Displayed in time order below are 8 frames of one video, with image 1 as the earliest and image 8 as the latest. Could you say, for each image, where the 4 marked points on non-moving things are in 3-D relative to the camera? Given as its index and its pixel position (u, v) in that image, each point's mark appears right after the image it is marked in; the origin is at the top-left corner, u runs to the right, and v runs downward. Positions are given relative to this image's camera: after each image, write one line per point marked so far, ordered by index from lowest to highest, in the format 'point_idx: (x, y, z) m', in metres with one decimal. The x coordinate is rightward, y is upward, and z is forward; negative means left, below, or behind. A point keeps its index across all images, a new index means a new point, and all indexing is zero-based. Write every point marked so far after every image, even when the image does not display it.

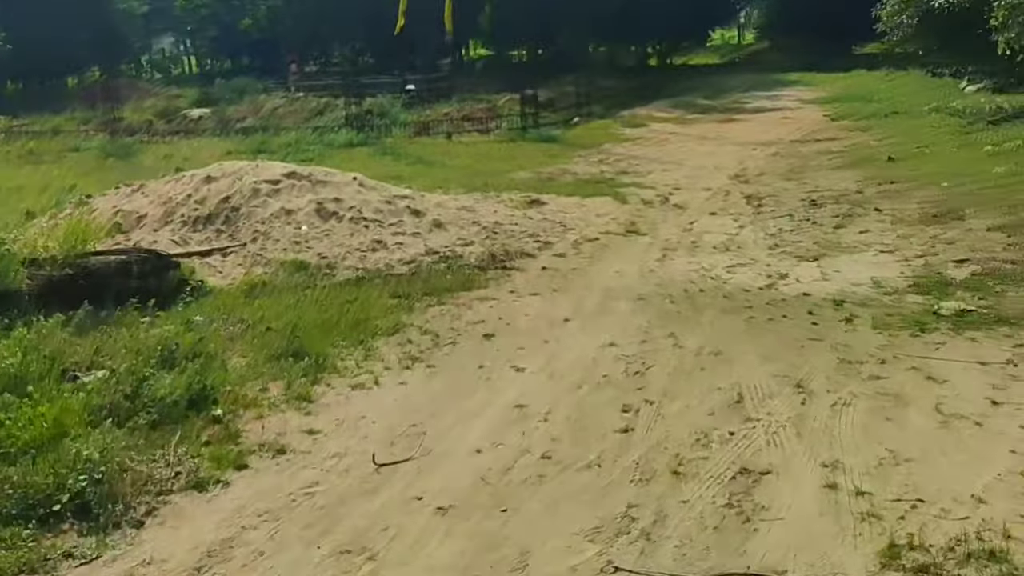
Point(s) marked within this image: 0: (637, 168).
0: (+1.9, +1.8, +17.3) m
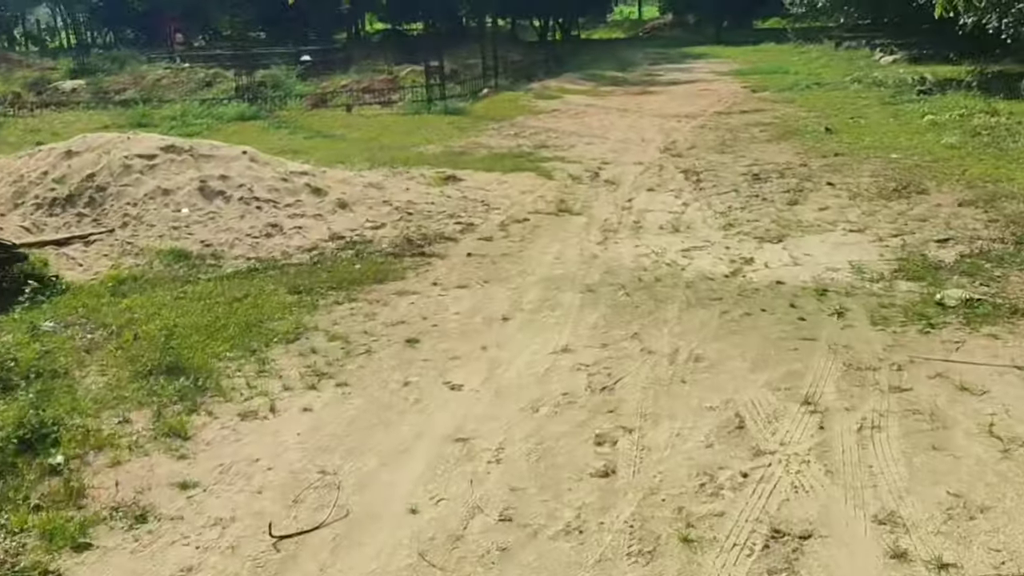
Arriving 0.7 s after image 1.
0: (+0.6, +2.1, +16.0) m
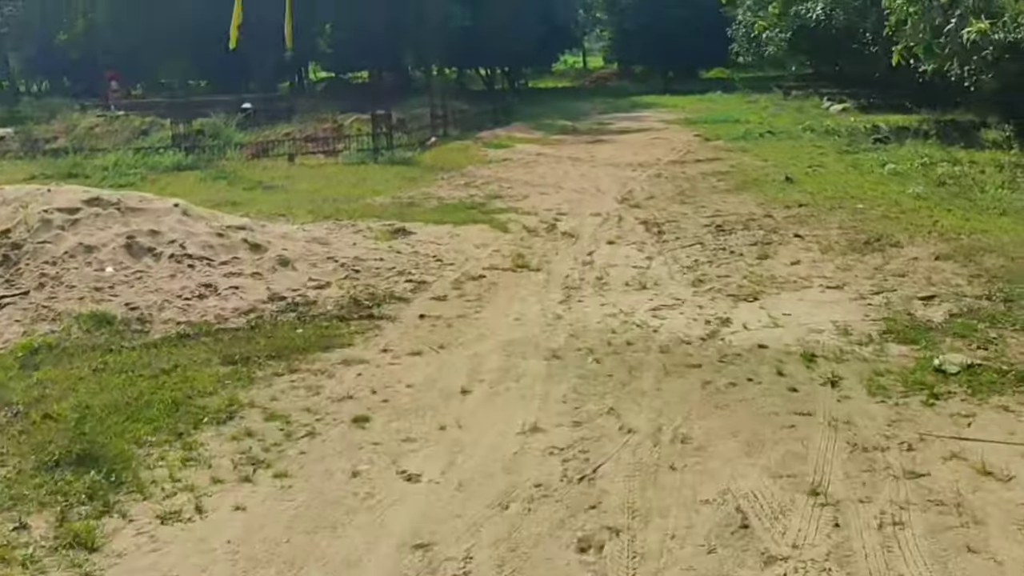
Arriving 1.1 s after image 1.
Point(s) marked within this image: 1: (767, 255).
0: (0.0, +1.3, +15.4) m
1: (+2.3, +0.3, +10.0) m
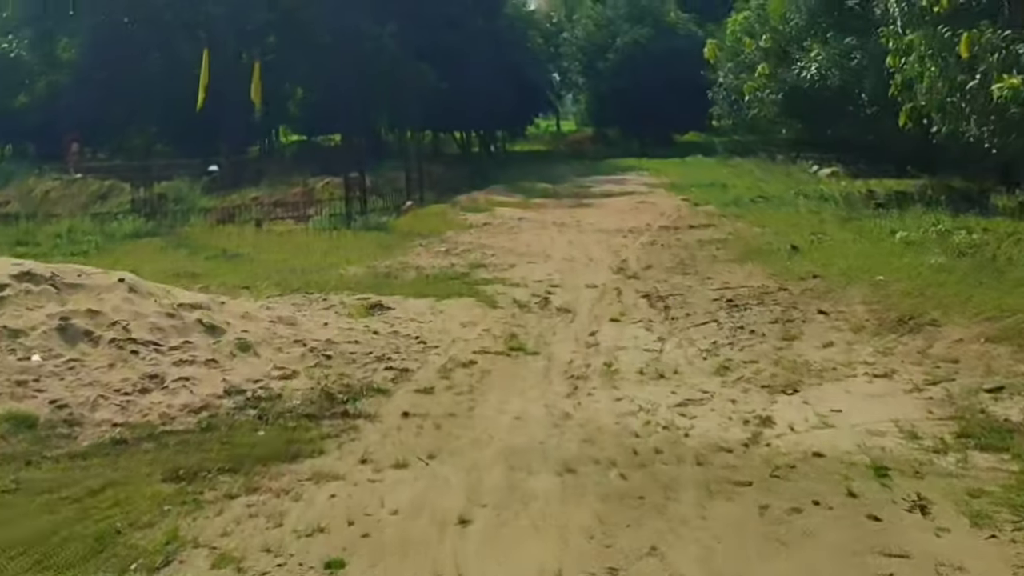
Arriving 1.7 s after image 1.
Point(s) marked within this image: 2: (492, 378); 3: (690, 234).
0: (-0.2, +0.3, +14.2) m
1: (+2.2, -0.4, +8.9) m
2: (-0.1, -0.6, +7.8) m
3: (+2.6, +0.8, +16.2) m
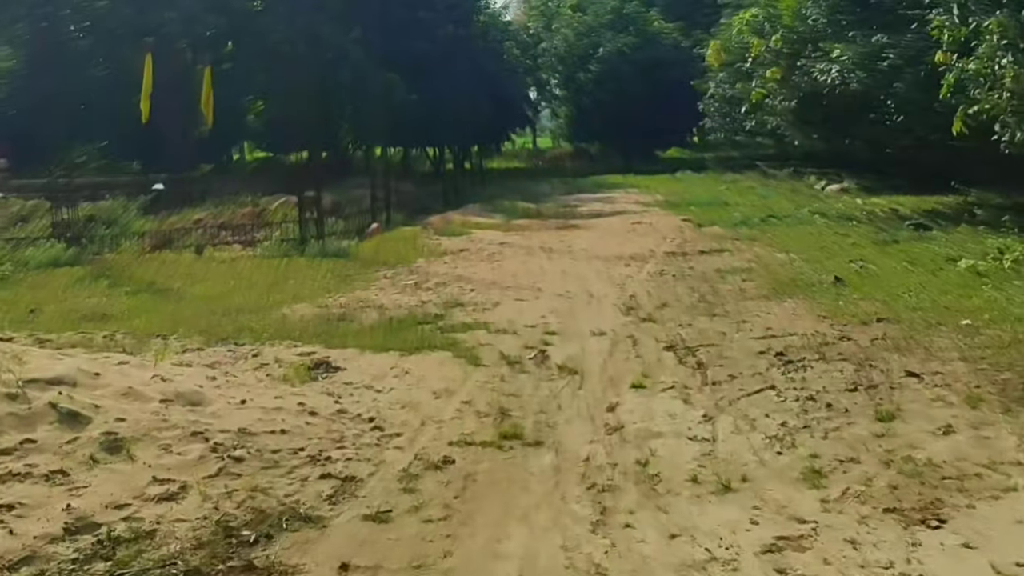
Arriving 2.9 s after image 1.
0: (-0.4, -0.1, +11.7) m
1: (+2.2, -0.7, +6.5) m
2: (-0.2, -1.0, +5.3) m
3: (+2.3, +0.3, +13.8) m
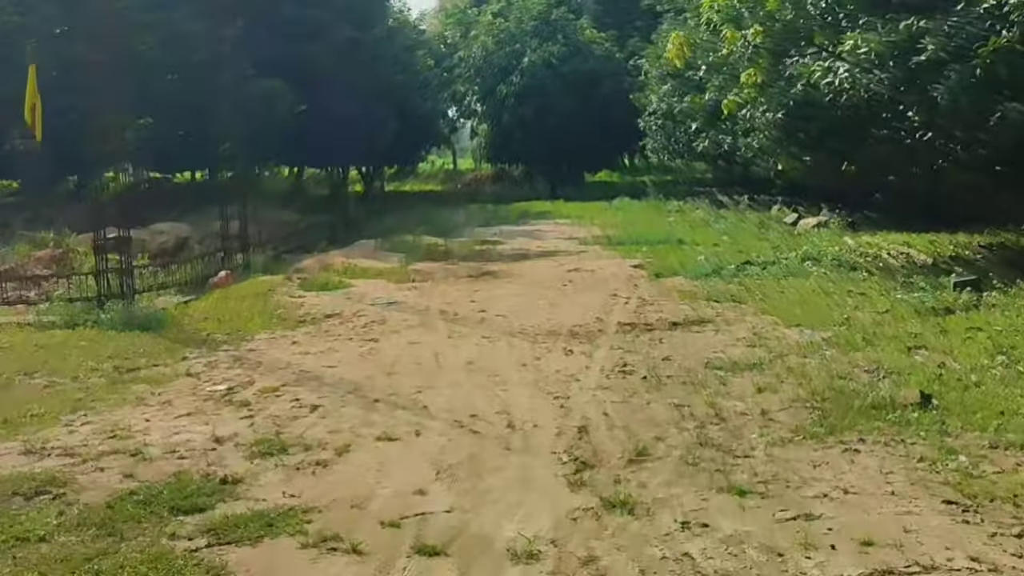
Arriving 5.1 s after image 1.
0: (-1.2, -0.8, +6.8) m
1: (+1.7, -1.4, +1.7) m
2: (-0.6, -1.6, +0.4) m
3: (+1.4, -0.5, +9.1) m
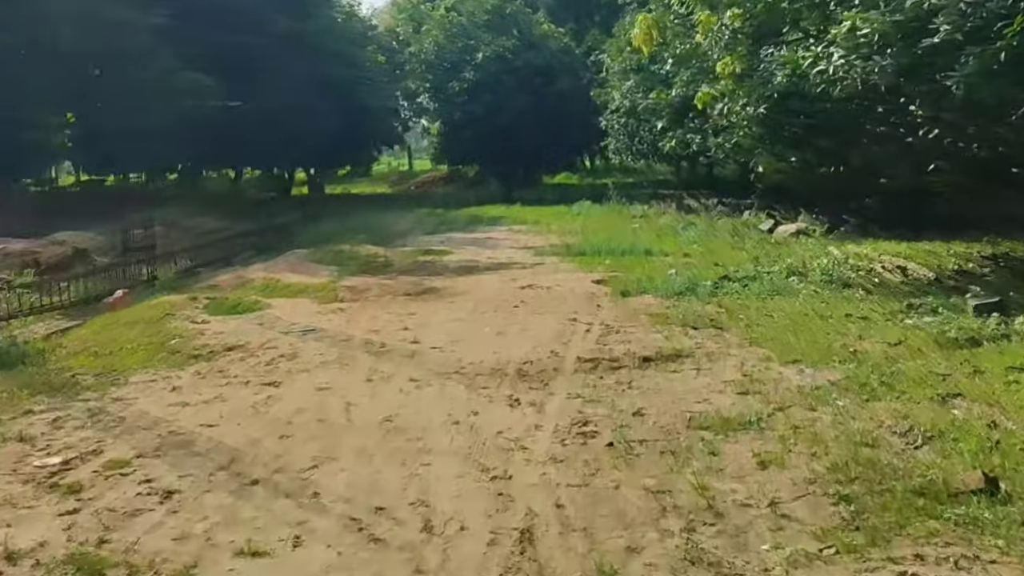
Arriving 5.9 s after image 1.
0: (-1.6, -1.1, +4.9) m
1: (+1.5, -1.6, -0.1) m
2: (-0.7, -1.8, -1.5) m
3: (+0.9, -0.7, +7.2) m
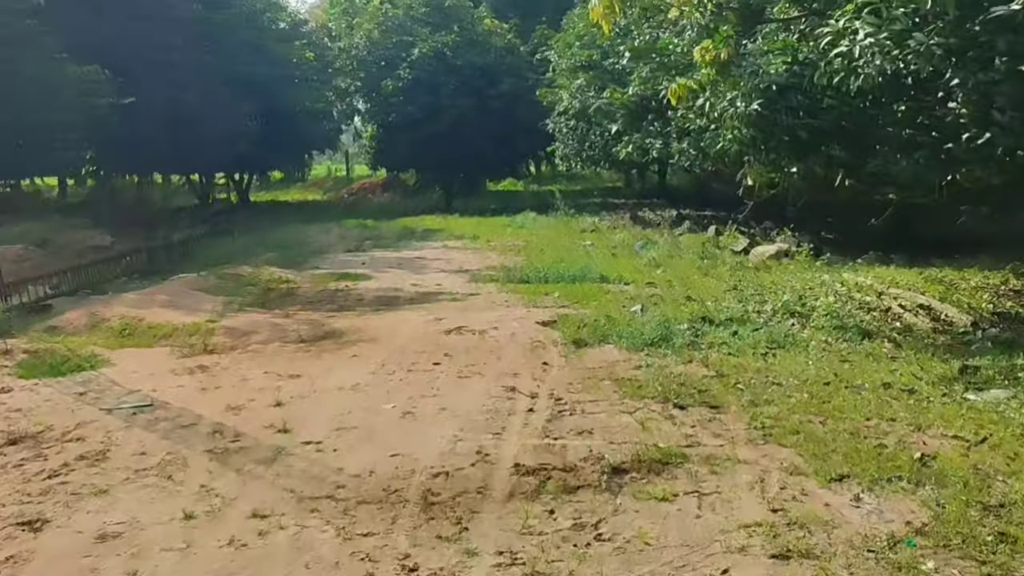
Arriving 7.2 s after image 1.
0: (-1.9, -1.4, +1.9) m
1: (+1.4, -1.9, -2.9) m
2: (-0.7, -2.2, -4.4) m
3: (+0.5, -1.1, +4.4) m
